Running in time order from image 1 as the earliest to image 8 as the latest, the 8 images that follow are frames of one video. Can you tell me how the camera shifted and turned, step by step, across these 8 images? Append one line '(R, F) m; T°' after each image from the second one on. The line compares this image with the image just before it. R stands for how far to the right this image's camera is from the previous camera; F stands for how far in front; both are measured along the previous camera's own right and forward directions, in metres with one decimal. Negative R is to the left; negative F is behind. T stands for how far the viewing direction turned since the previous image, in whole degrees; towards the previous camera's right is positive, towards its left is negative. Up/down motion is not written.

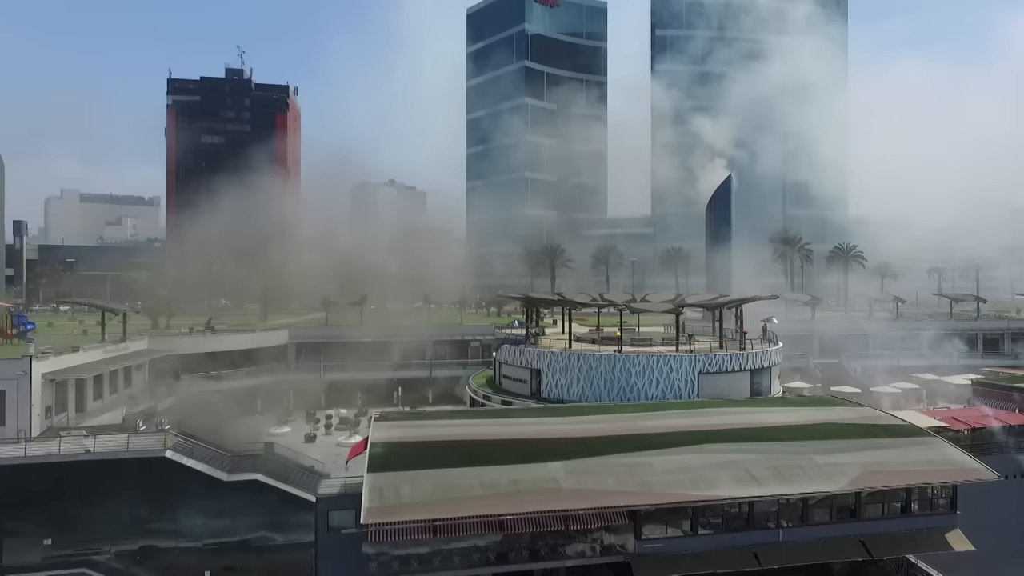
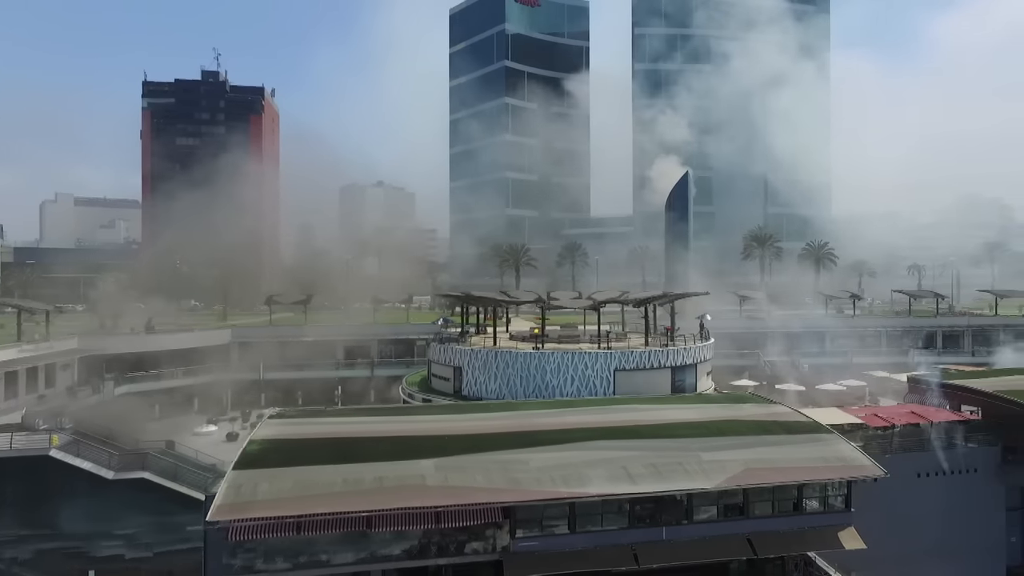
(+4.9, +0.3) m; -1°
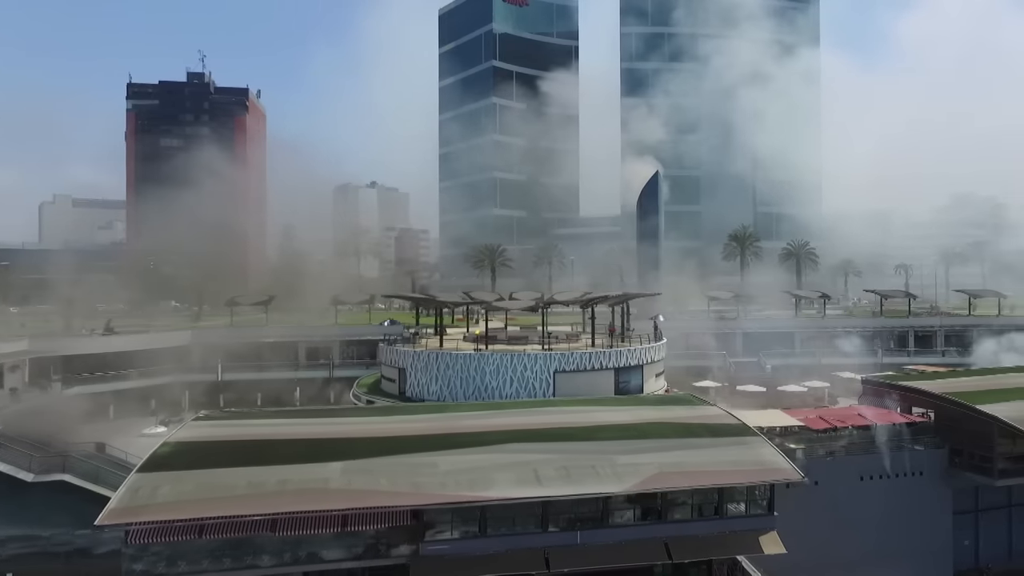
(+3.5, +0.2) m; -1°
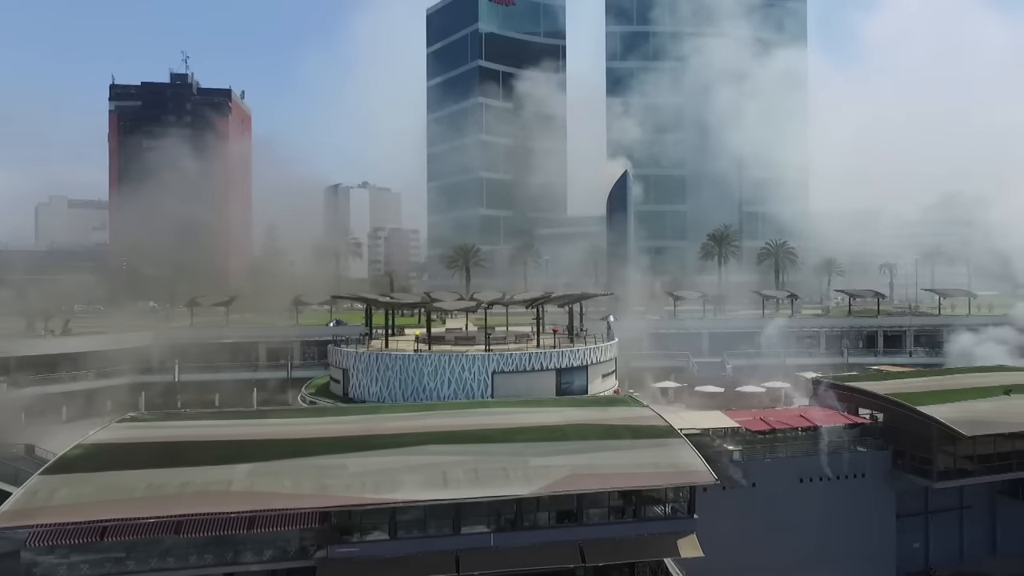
(+3.4, +0.2) m; 0°
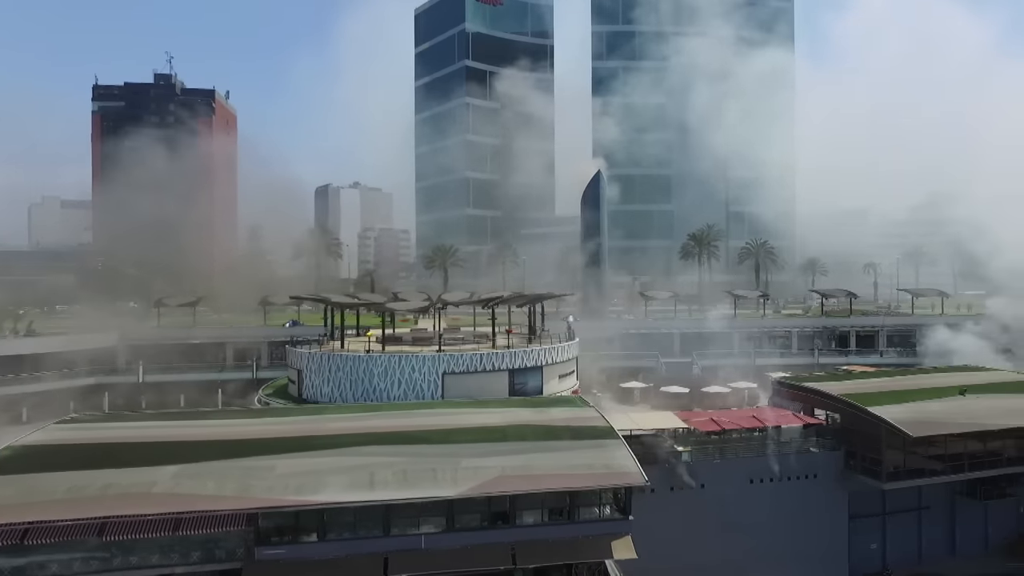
(+2.6, +0.1) m; 0°
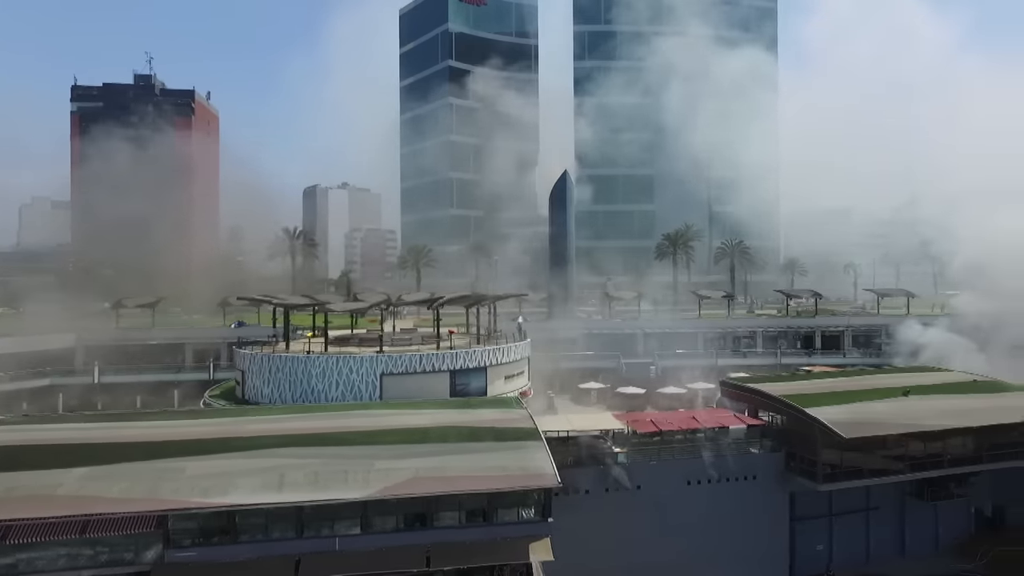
(+3.2, +0.1) m; 0°
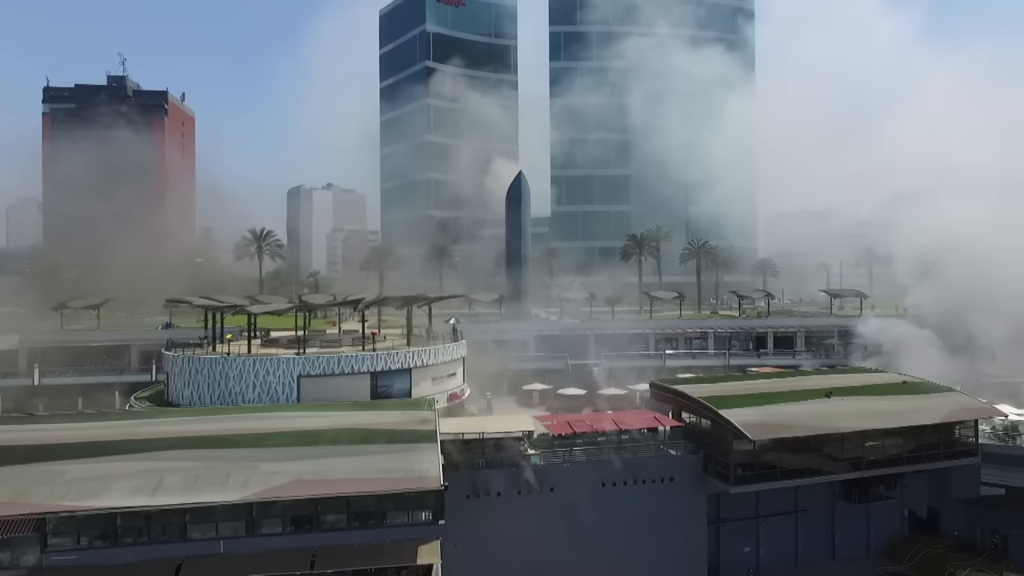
(+4.2, +0.1) m; 0°
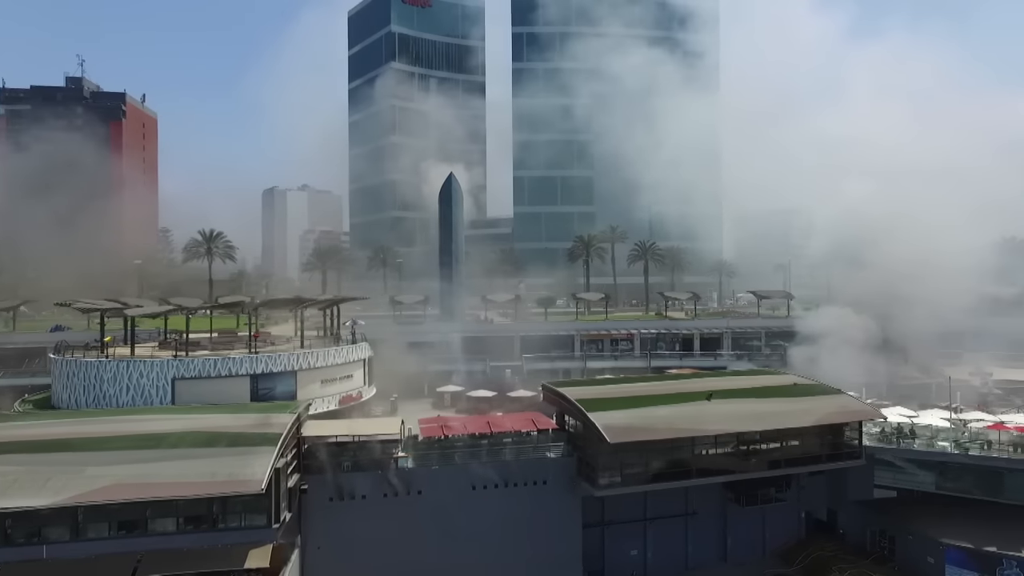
(+6.3, +0.1) m; 0°
